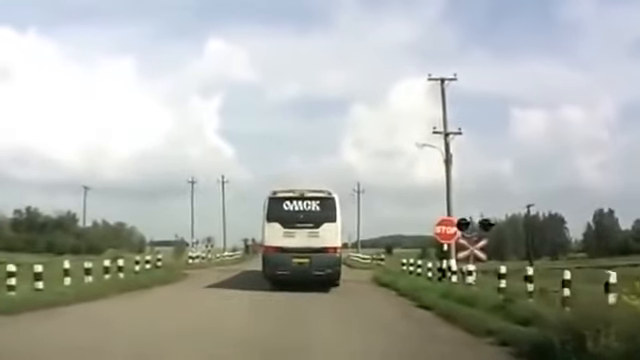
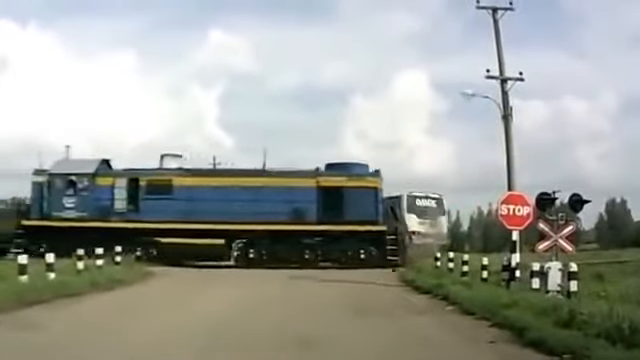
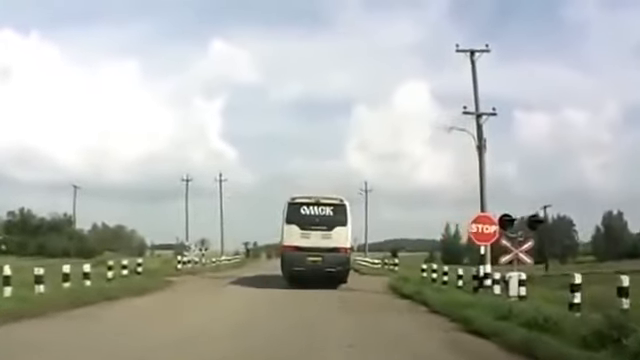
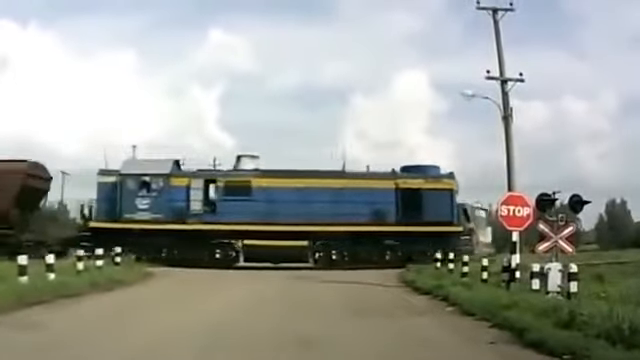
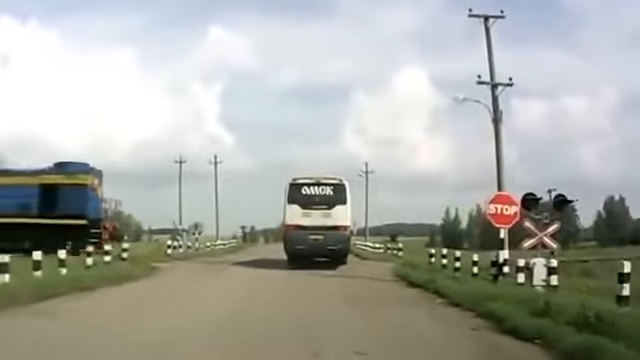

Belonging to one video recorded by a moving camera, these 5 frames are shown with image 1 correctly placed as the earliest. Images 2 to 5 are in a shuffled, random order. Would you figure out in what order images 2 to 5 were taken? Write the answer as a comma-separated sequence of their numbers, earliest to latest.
3, 5, 2, 4
